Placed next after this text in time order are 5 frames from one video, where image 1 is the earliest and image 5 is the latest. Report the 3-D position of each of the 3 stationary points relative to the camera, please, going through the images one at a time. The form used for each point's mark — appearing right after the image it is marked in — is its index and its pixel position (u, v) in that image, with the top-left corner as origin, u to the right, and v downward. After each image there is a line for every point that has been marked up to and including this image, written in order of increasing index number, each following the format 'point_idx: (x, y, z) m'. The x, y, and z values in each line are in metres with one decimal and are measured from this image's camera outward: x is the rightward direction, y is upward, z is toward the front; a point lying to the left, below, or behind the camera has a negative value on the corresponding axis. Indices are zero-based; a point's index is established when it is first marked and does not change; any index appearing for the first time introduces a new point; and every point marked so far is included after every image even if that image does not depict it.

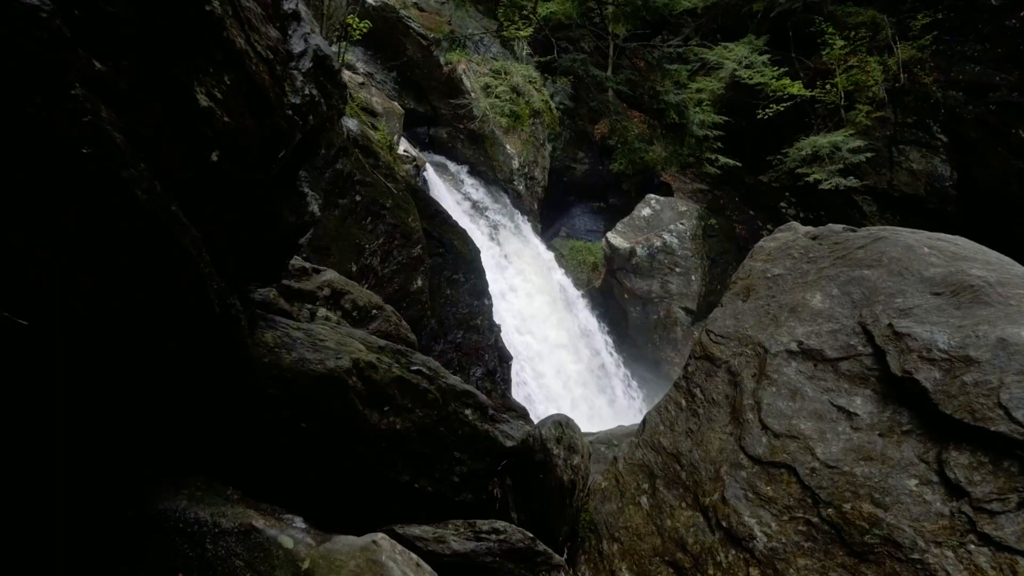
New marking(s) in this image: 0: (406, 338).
0: (-0.7, -0.3, +5.5) m
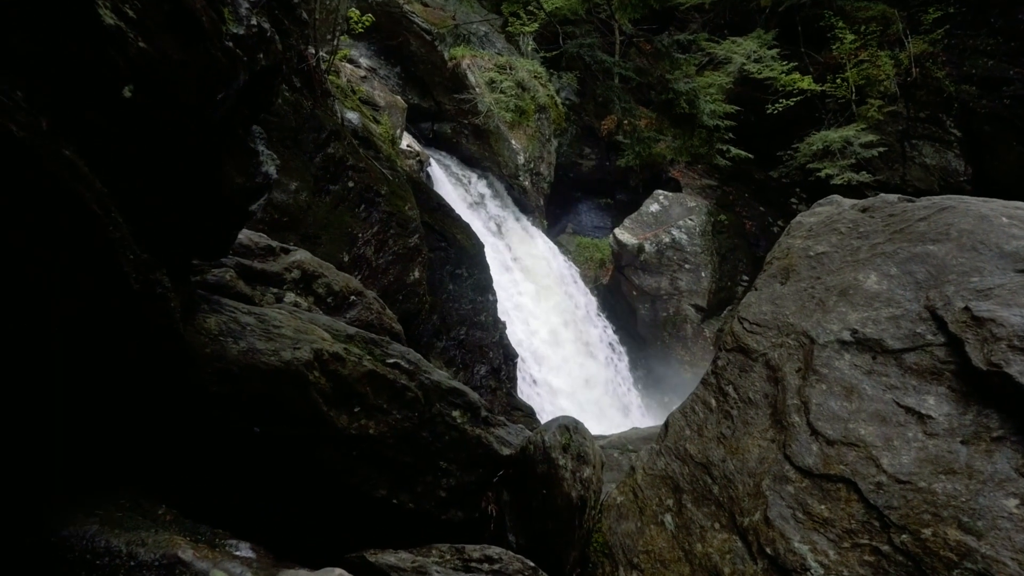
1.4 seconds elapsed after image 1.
0: (-0.6, -0.2, +4.8) m
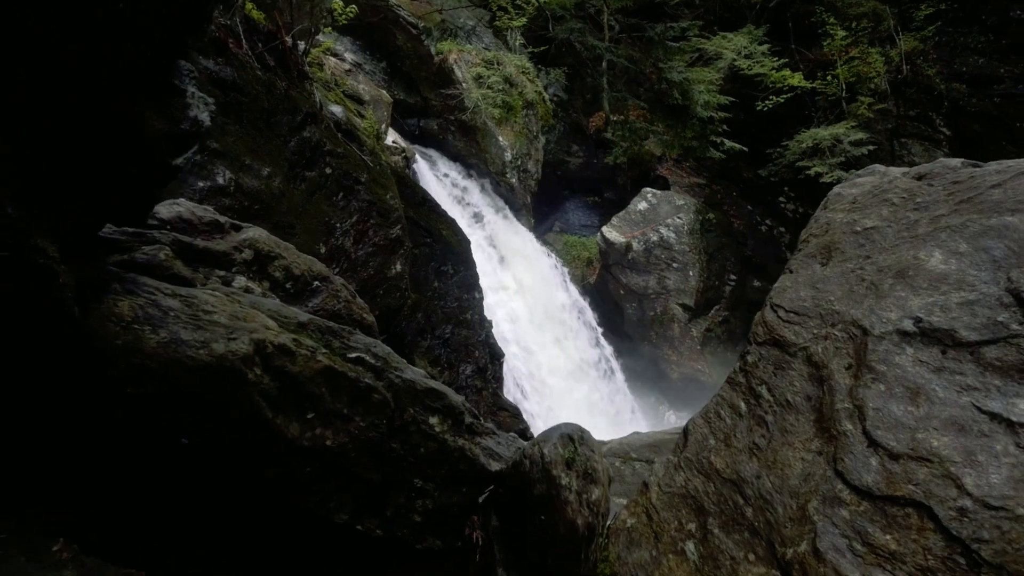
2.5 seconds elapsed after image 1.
0: (-0.7, -0.1, +4.2) m
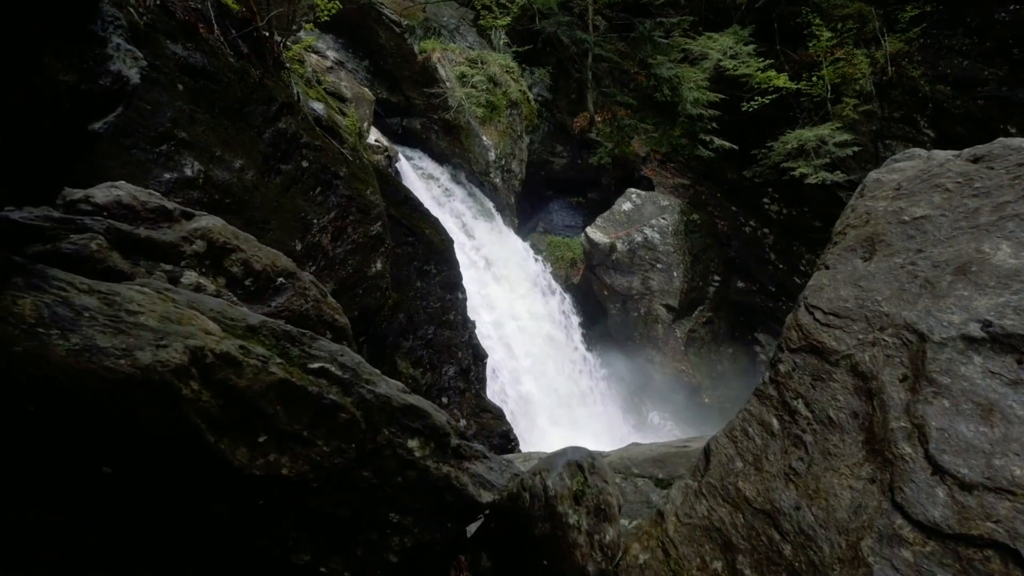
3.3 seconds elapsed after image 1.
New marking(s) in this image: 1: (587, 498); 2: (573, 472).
0: (-0.7, -0.1, +3.8) m
1: (+0.2, -0.7, +3.1) m
2: (+0.2, -0.6, +3.2) m
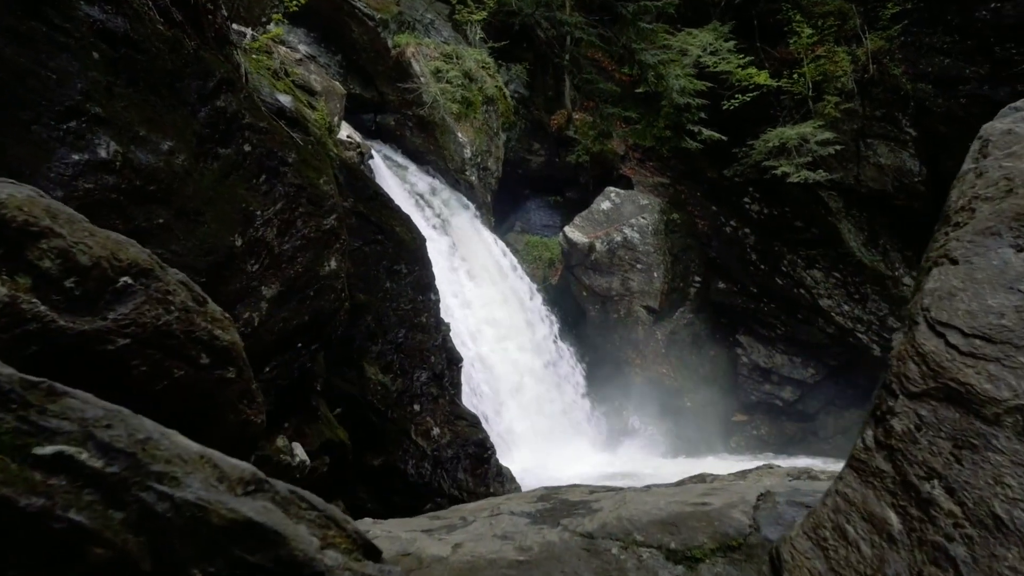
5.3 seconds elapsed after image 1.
0: (-0.9, -0.1, +2.7) m
1: (+0.1, -0.7, +2.0) m
2: (+0.1, -0.6, +2.1) m
